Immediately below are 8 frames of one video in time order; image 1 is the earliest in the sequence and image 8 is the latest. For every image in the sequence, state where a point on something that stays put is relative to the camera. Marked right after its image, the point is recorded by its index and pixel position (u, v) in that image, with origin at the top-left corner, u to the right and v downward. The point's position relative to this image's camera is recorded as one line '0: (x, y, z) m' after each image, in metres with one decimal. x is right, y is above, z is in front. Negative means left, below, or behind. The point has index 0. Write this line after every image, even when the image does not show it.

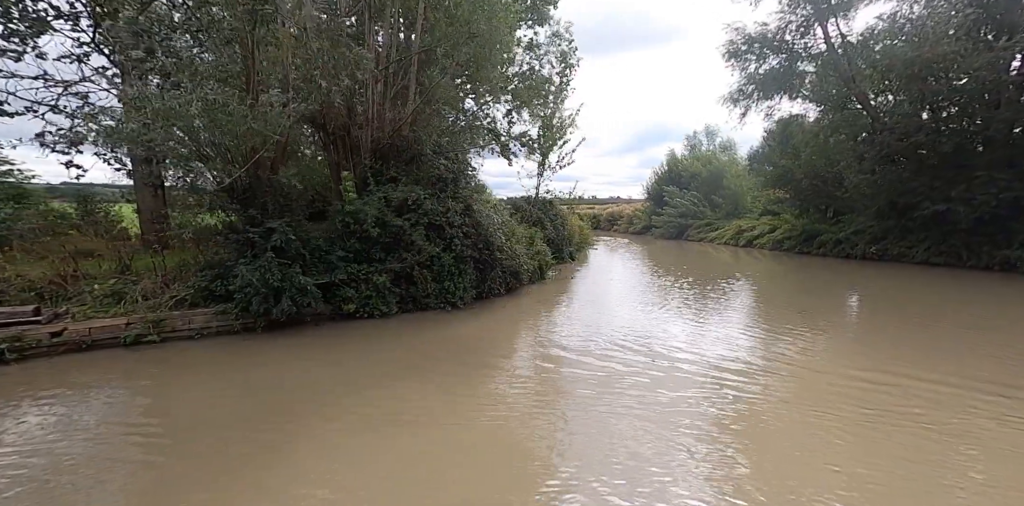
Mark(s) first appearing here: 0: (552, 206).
0: (+0.7, +1.5, +13.9) m
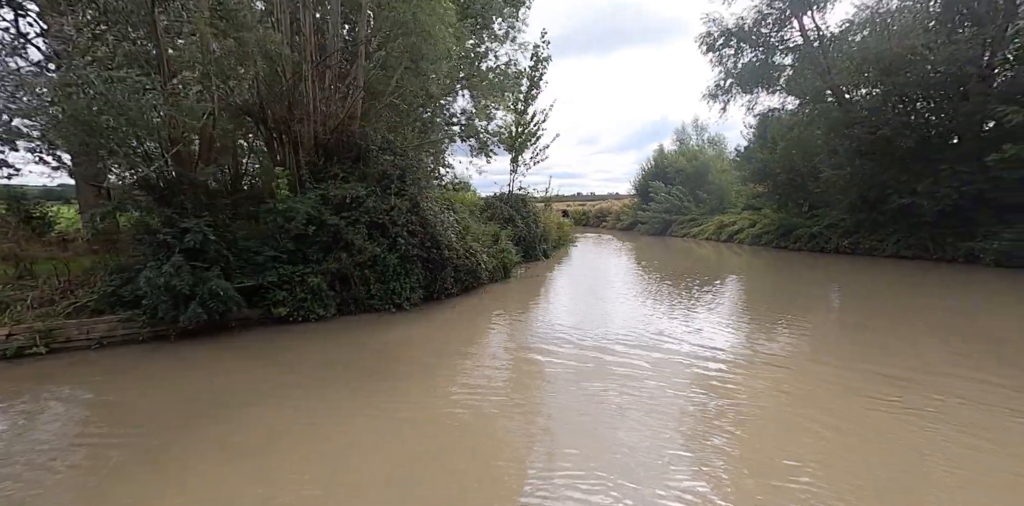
0: (+0.2, +1.6, +13.8) m
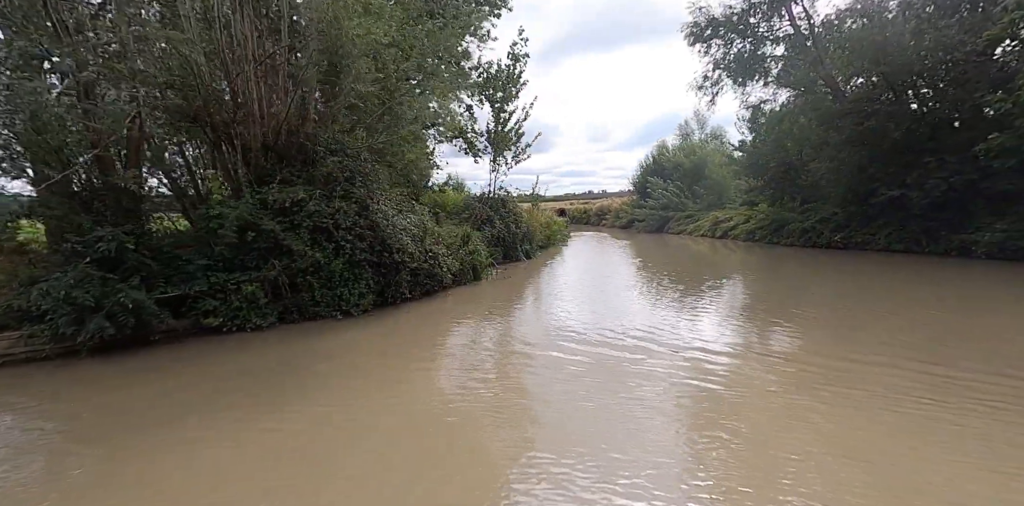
0: (0.0, +1.6, +13.7) m
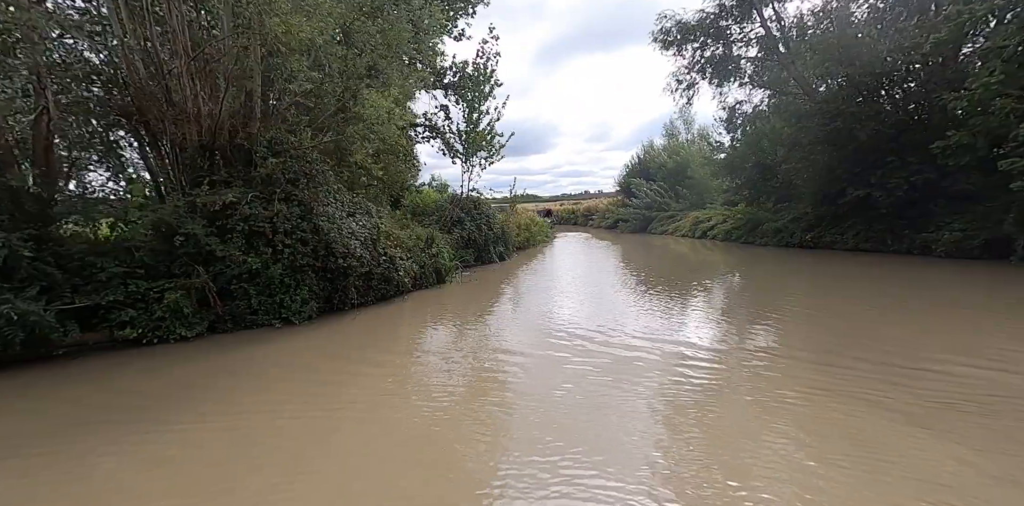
0: (-0.5, +1.6, +13.7) m
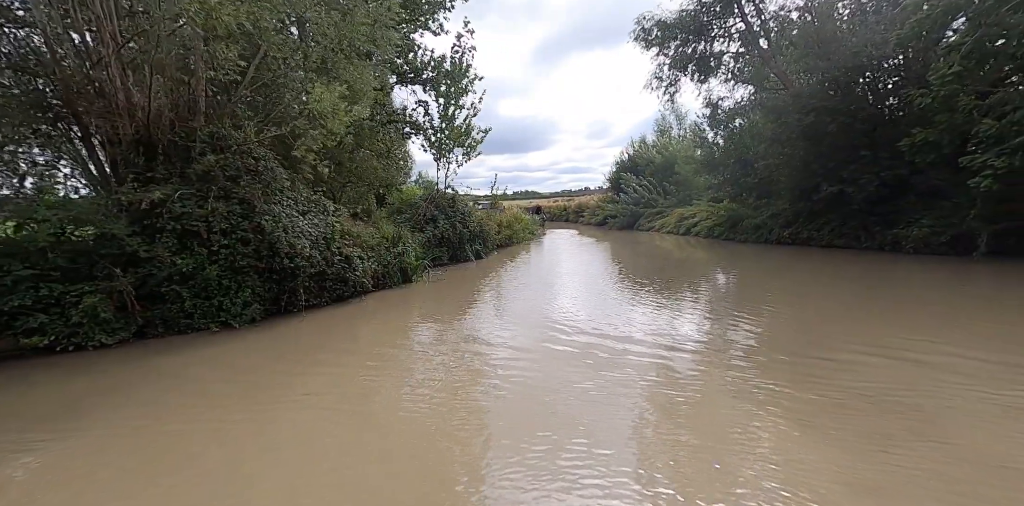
0: (-1.0, +1.6, +13.6) m
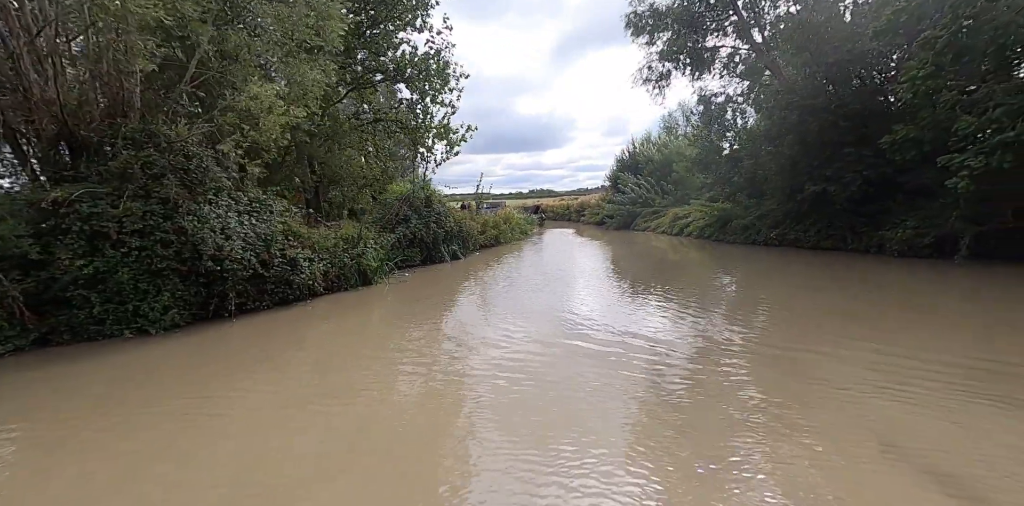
0: (-1.2, +1.6, +13.4) m
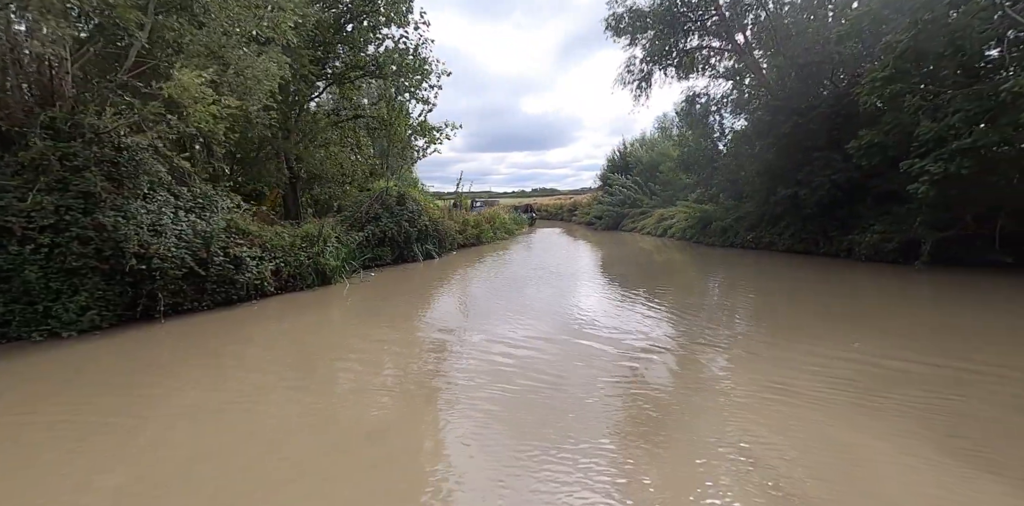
0: (-1.6, +1.7, +13.3) m
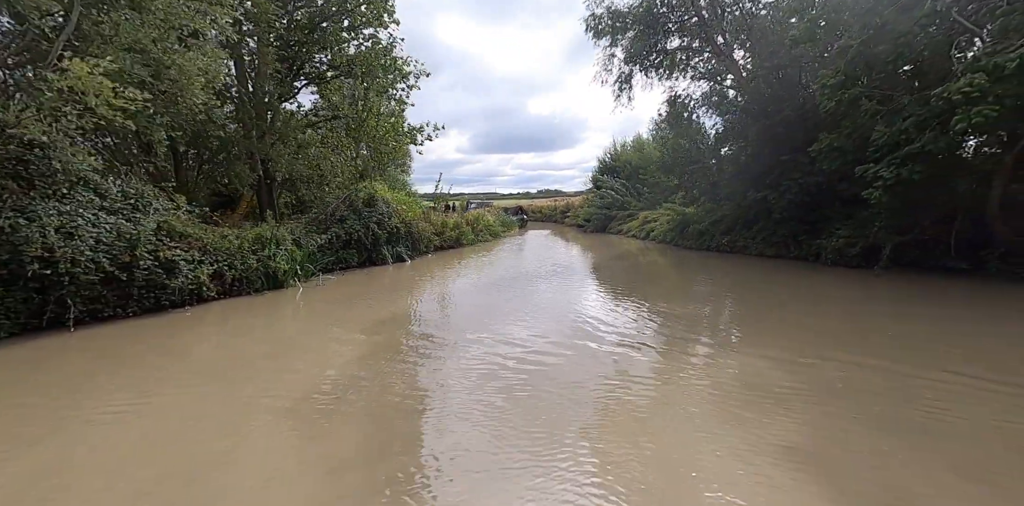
0: (-2.0, +1.6, +13.2) m
